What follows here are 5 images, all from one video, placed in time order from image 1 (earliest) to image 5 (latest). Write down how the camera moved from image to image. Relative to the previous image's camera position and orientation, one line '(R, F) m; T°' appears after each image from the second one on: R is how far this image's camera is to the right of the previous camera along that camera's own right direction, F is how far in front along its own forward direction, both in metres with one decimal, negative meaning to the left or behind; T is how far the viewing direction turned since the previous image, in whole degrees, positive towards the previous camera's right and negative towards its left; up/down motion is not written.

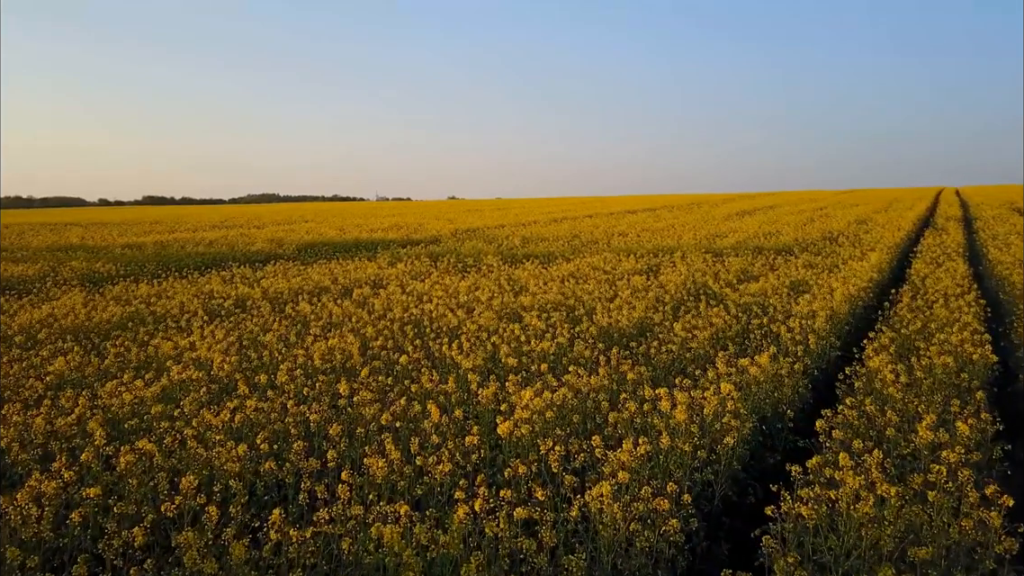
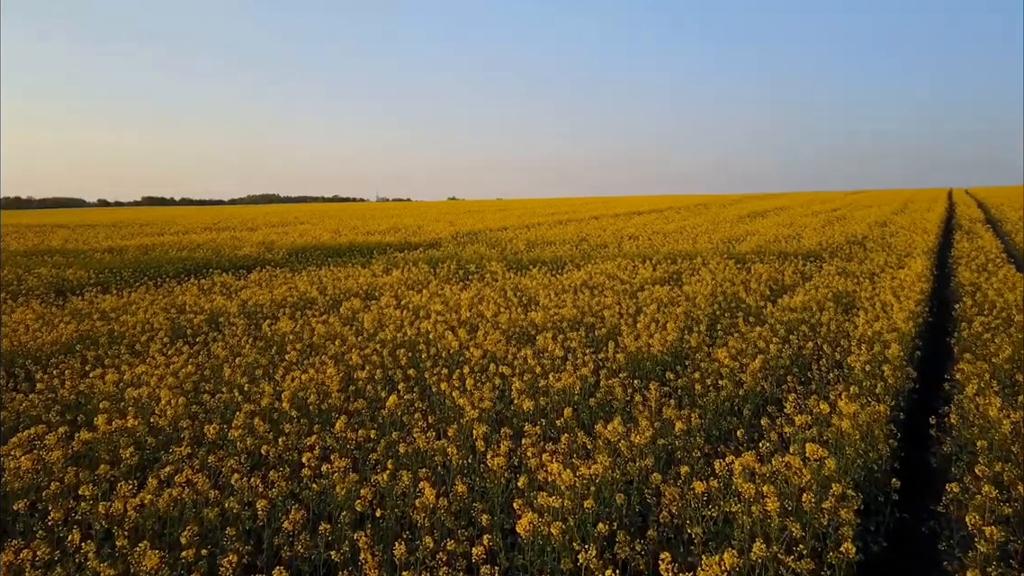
(-0.1, +1.3) m; 0°
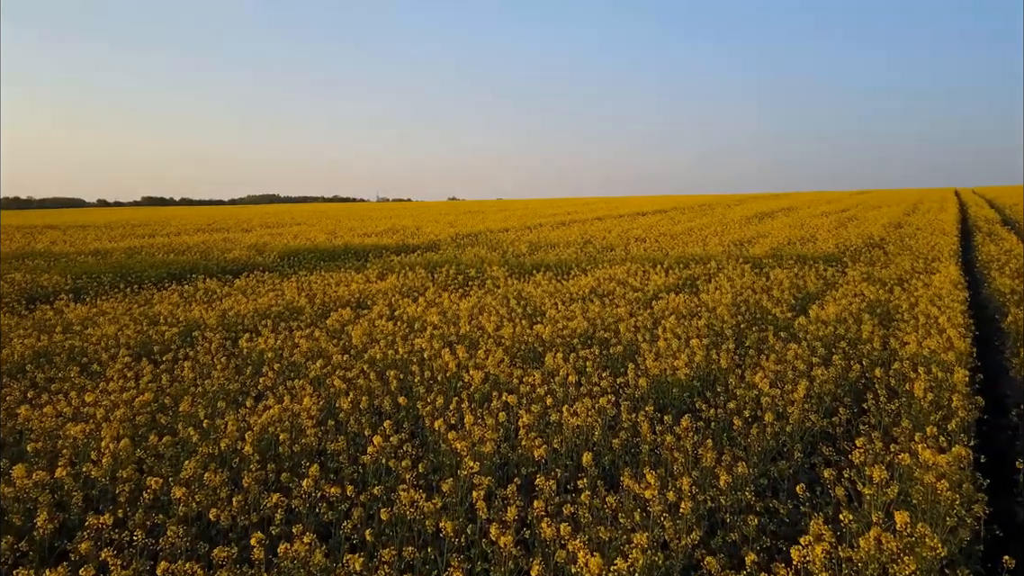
(0.0, +0.9) m; 0°
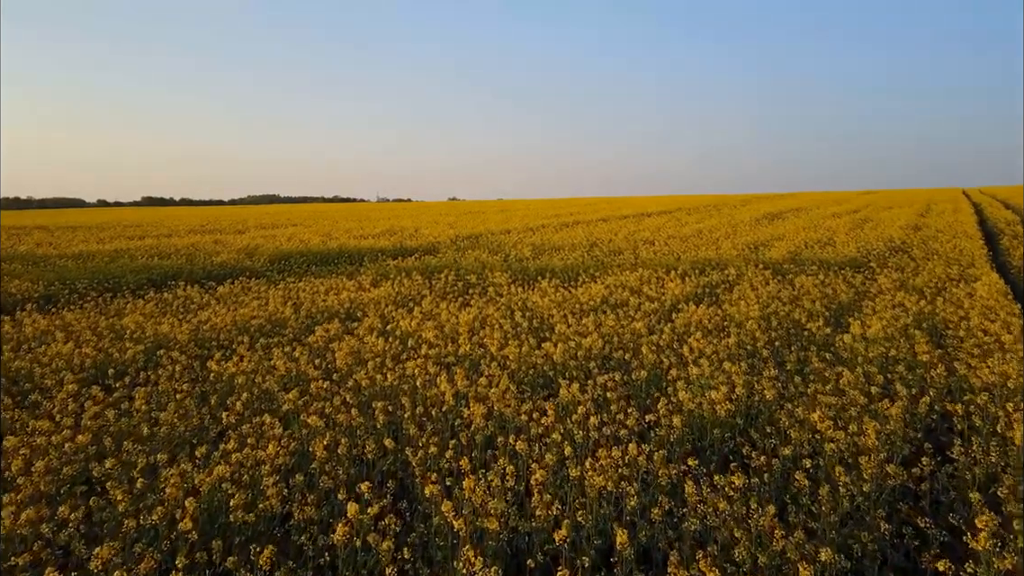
(-0.1, +1.0) m; 0°
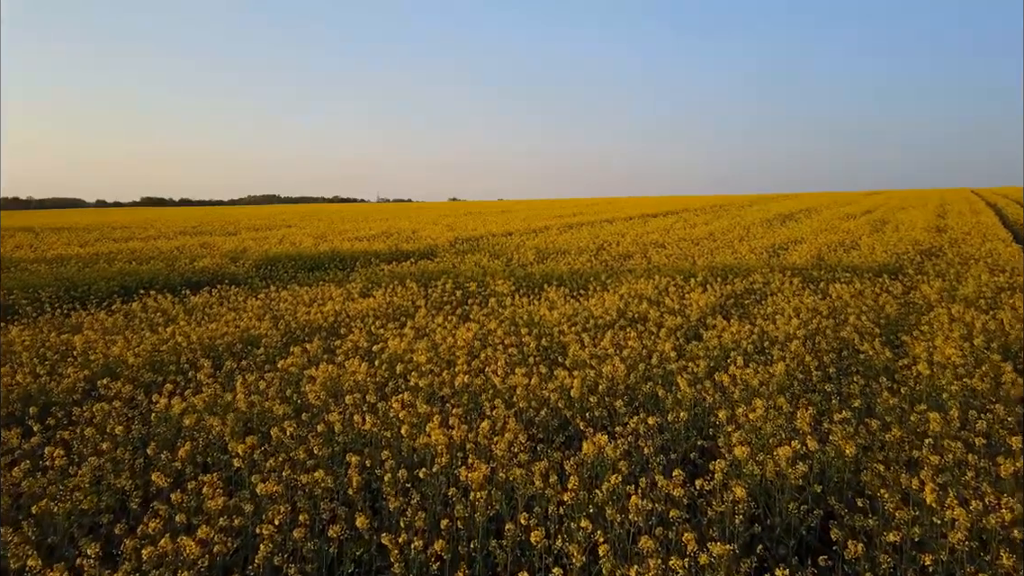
(-0.1, +1.2) m; 0°
